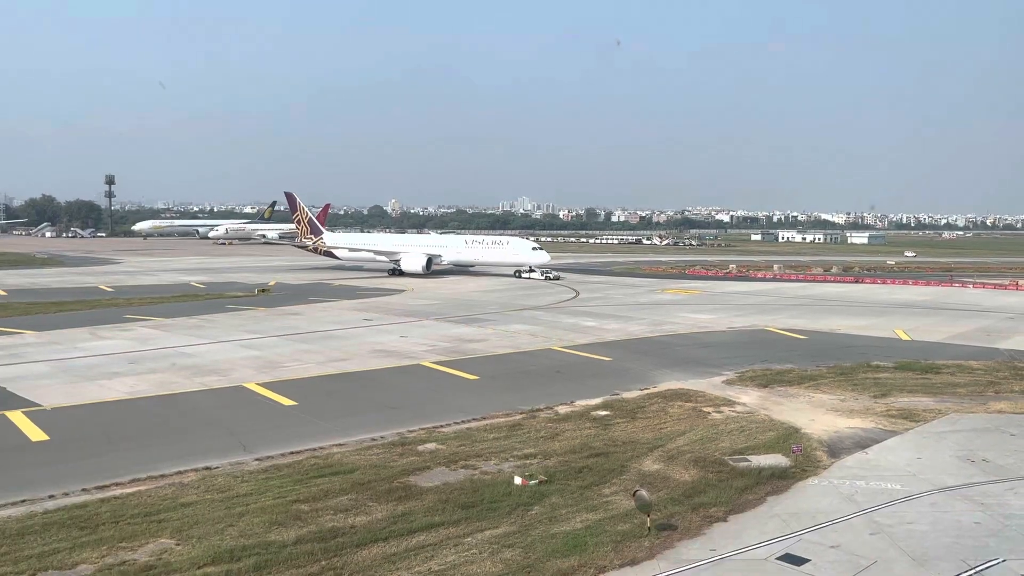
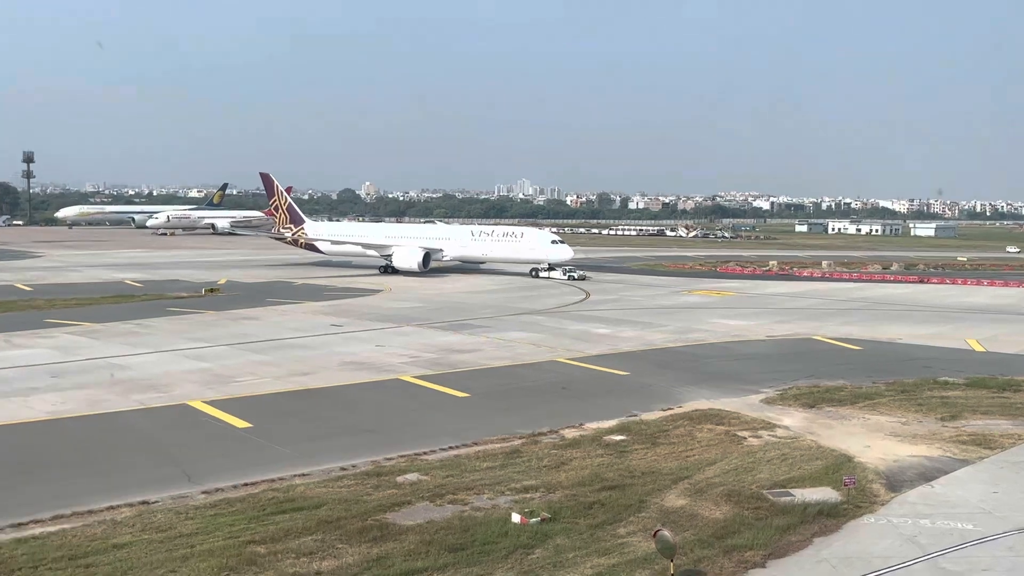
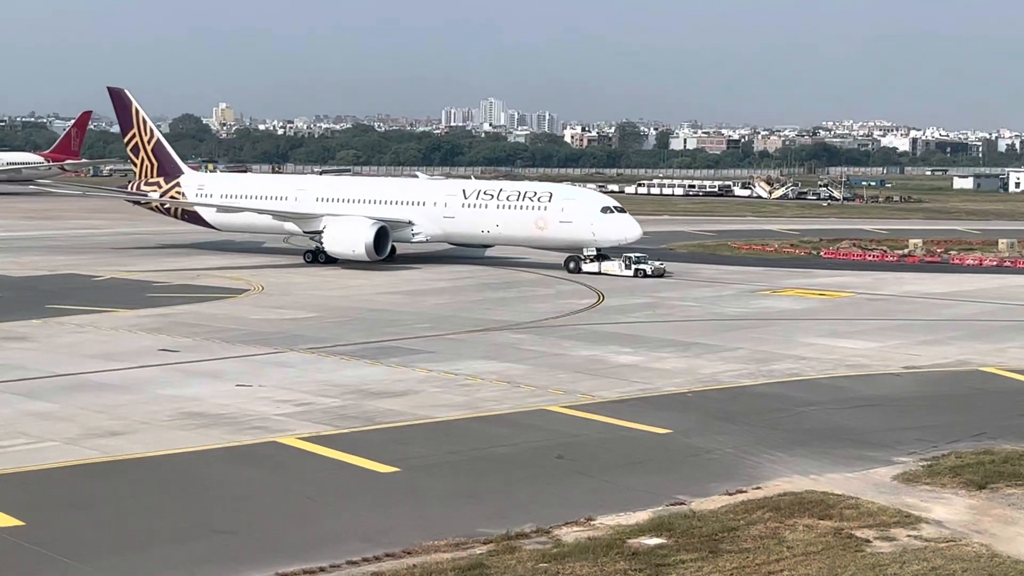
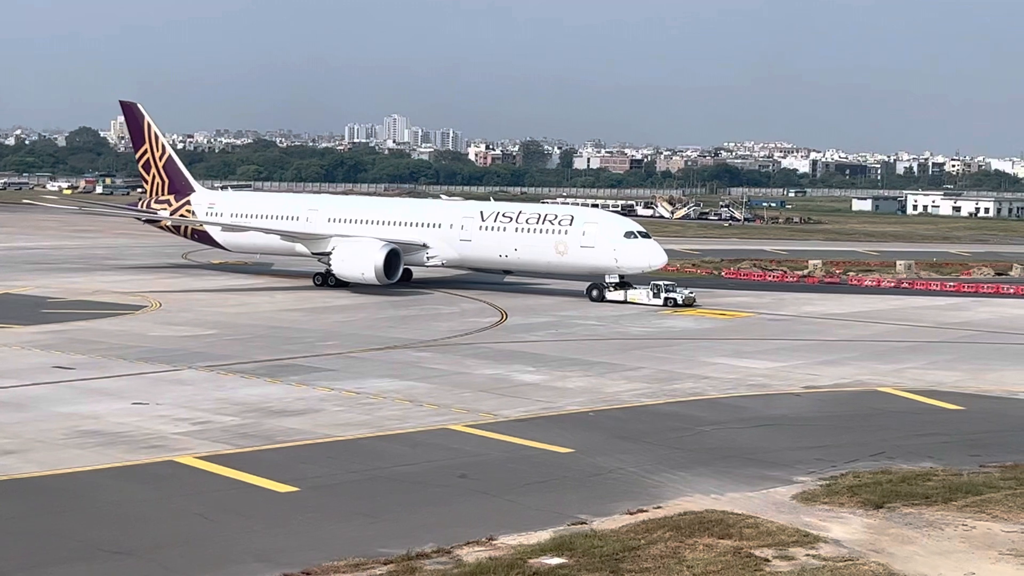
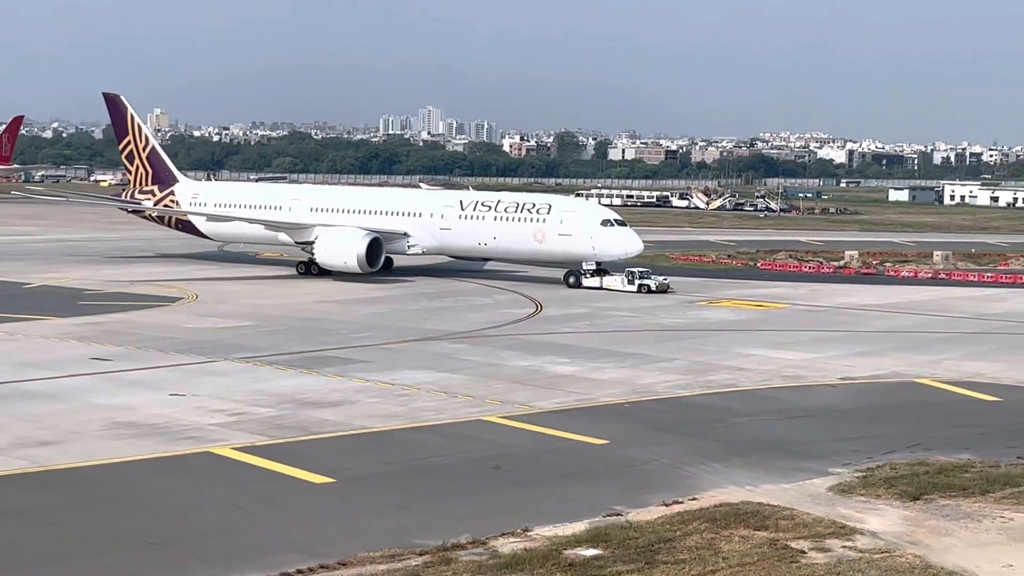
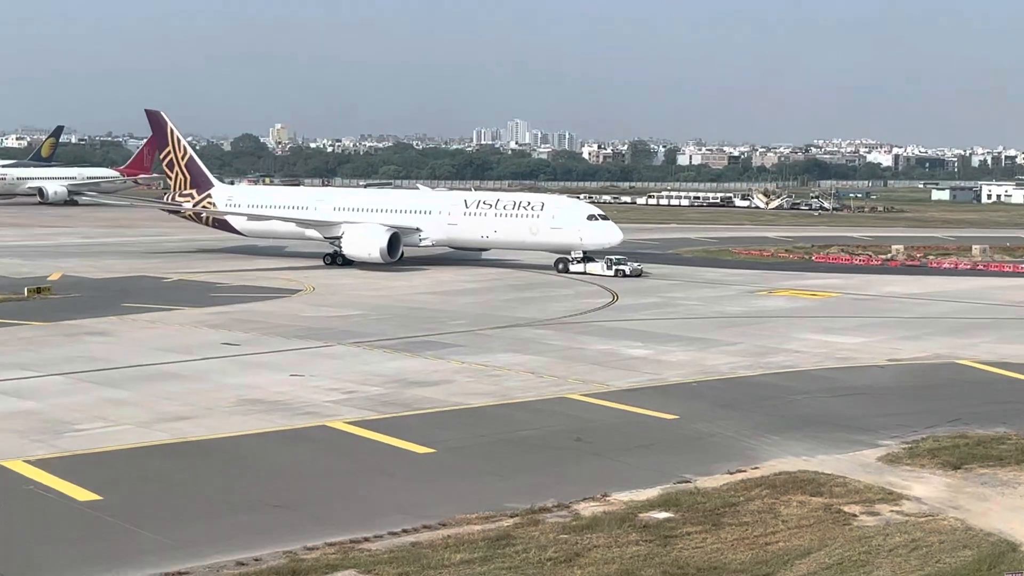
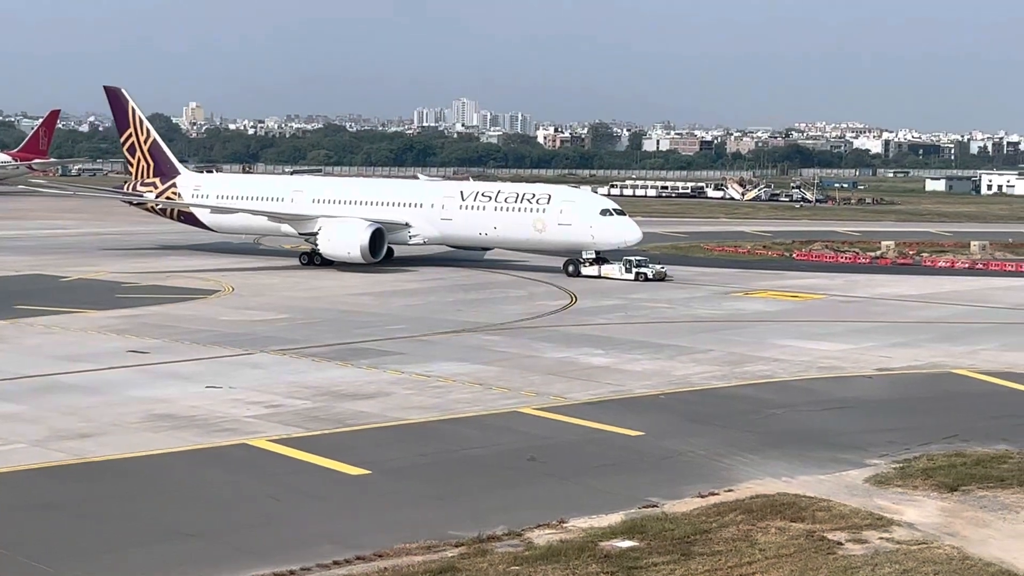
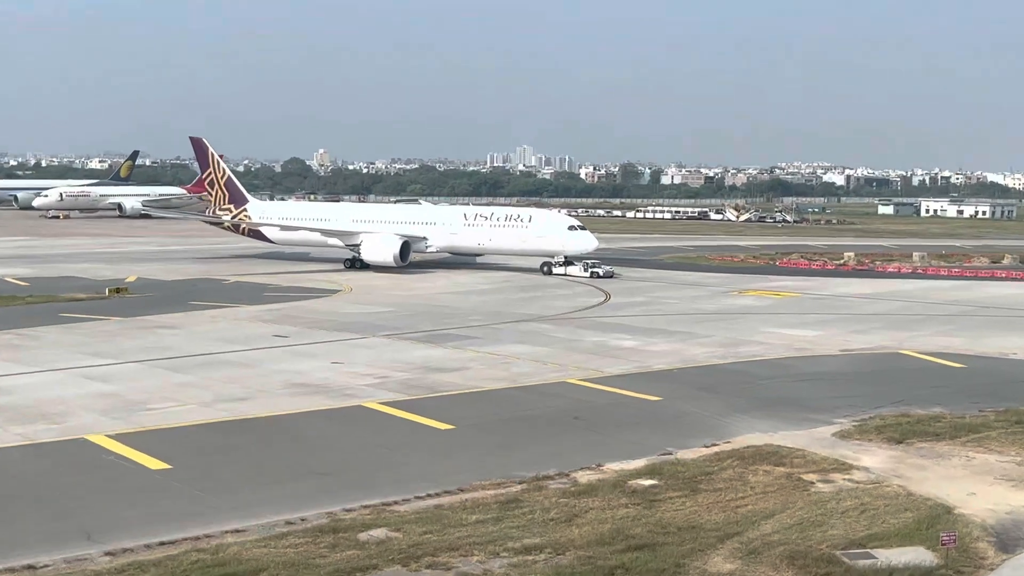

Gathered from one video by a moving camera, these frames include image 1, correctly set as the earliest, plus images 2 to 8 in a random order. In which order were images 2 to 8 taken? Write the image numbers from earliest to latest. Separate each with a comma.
2, 8, 6, 3, 7, 5, 4
